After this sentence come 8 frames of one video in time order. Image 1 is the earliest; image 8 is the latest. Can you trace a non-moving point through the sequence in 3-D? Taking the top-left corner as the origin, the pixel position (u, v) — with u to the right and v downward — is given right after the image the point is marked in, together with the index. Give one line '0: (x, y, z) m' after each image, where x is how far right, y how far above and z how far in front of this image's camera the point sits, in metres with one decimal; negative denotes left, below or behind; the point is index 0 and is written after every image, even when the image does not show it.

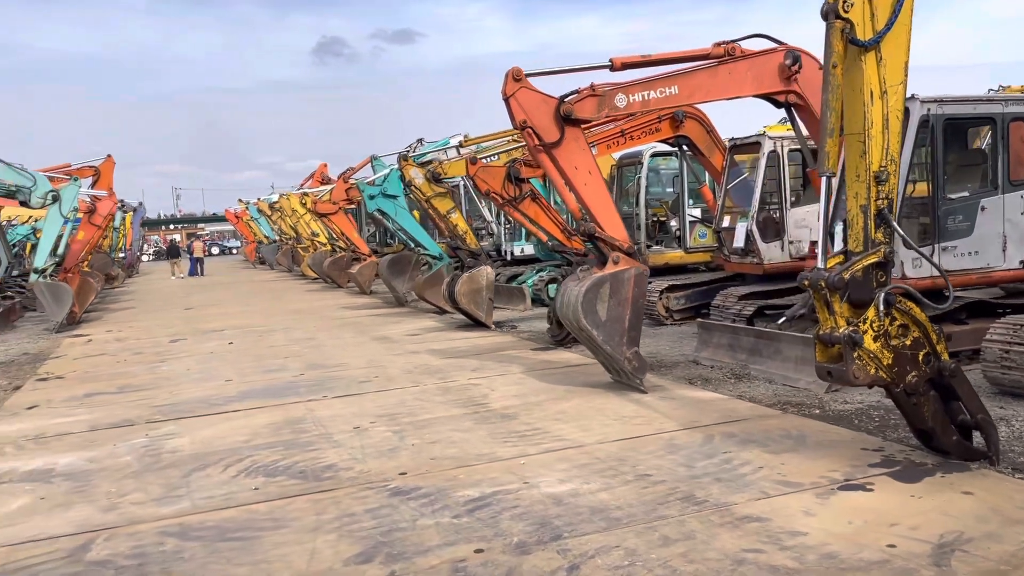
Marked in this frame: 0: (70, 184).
0: (-7.2, +1.7, +13.5) m
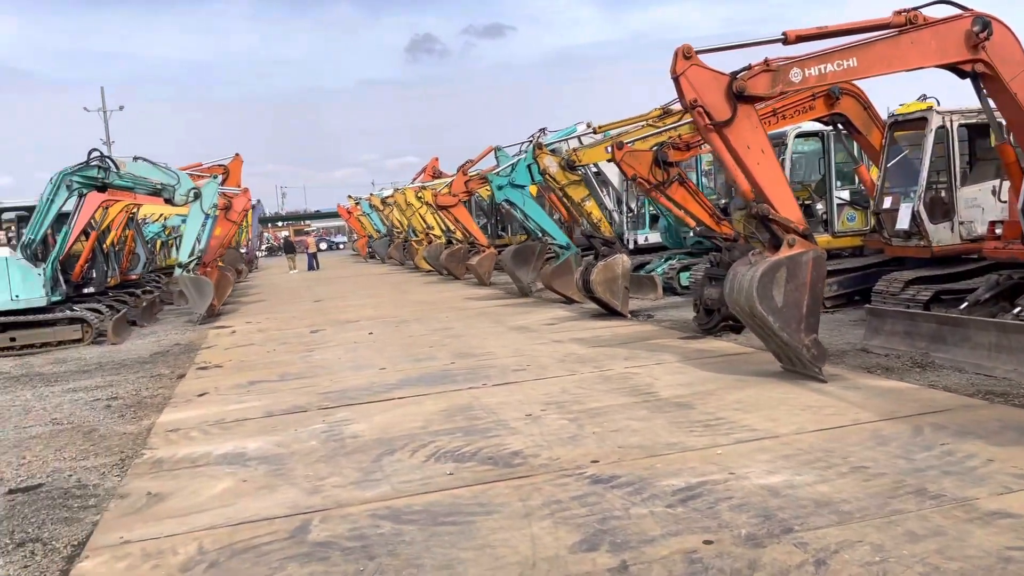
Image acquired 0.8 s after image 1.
0: (-5.1, +1.8, +14.1) m
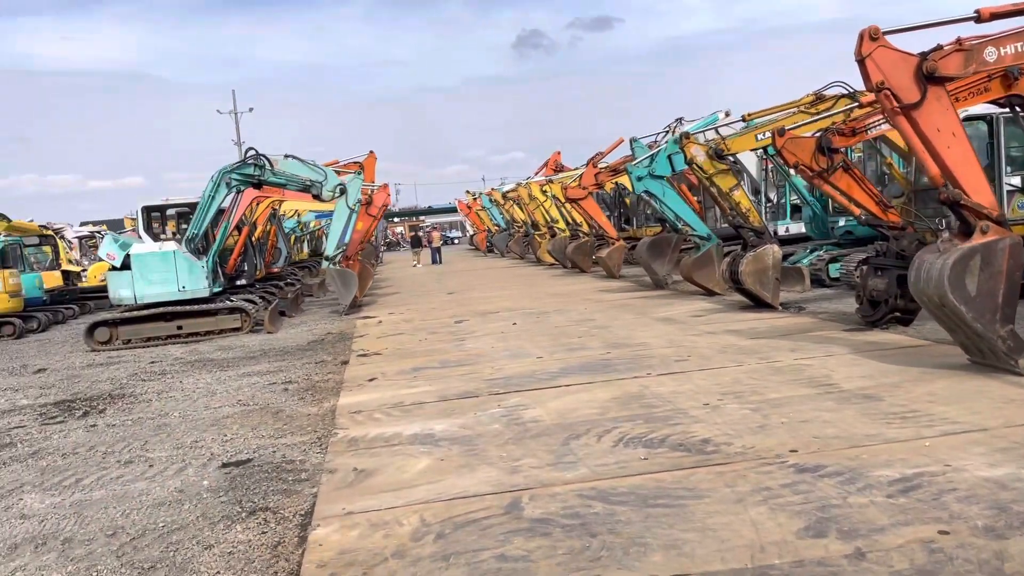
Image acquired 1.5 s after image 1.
0: (-2.8, +1.9, +14.6) m
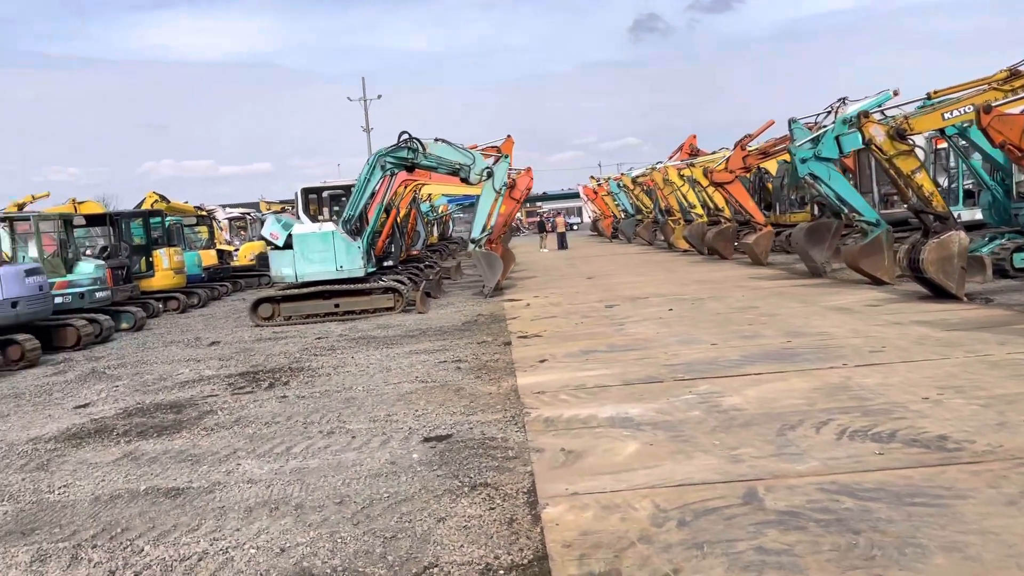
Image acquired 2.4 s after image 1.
0: (-0.2, +2.2, +14.7) m
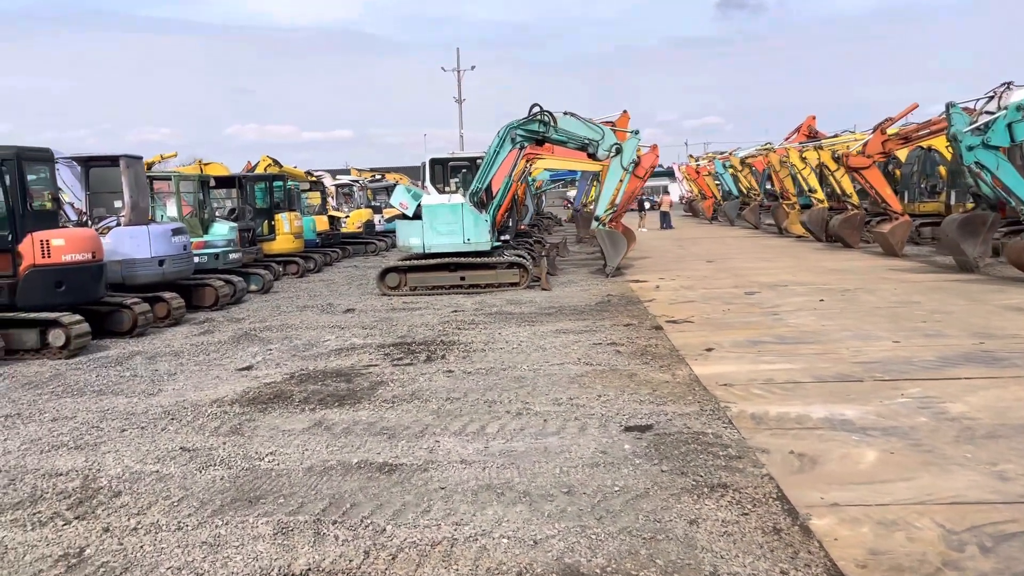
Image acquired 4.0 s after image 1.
0: (+2.0, +2.6, +14.3) m
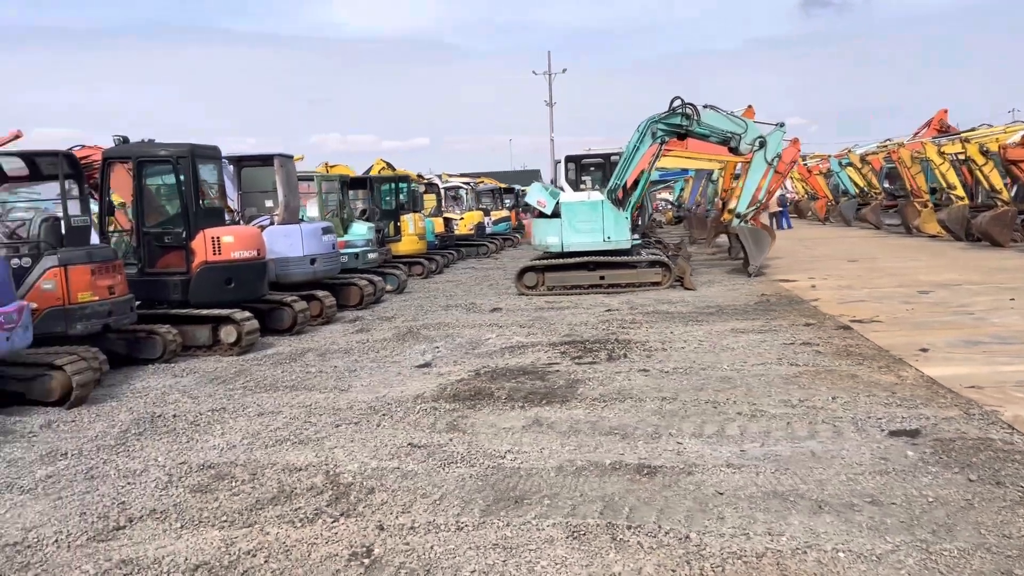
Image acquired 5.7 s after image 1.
0: (+4.3, +2.6, +13.7) m
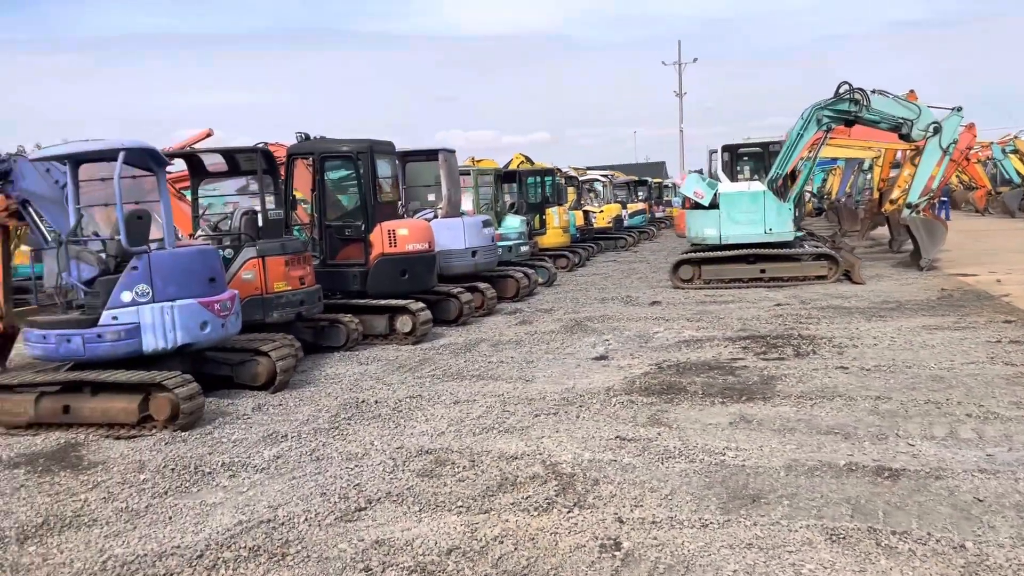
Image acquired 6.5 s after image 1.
0: (+6.7, +2.7, +12.8) m
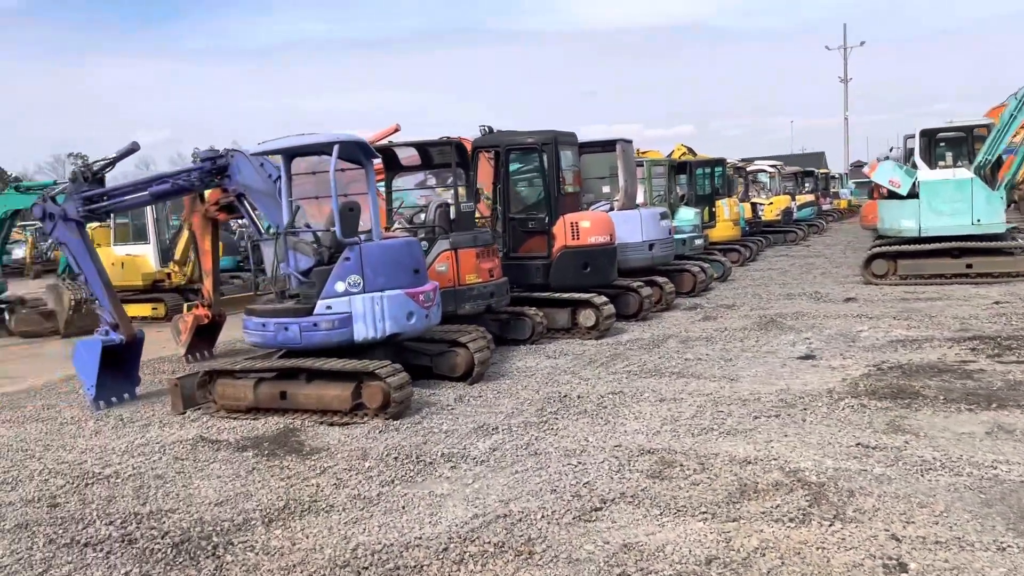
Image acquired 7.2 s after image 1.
0: (+9.3, +2.7, +11.3) m
